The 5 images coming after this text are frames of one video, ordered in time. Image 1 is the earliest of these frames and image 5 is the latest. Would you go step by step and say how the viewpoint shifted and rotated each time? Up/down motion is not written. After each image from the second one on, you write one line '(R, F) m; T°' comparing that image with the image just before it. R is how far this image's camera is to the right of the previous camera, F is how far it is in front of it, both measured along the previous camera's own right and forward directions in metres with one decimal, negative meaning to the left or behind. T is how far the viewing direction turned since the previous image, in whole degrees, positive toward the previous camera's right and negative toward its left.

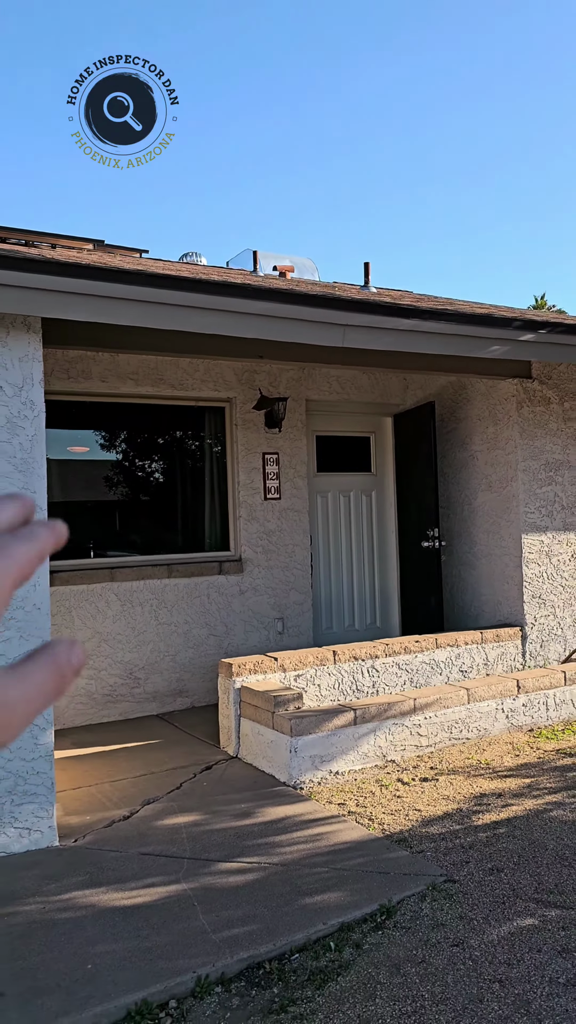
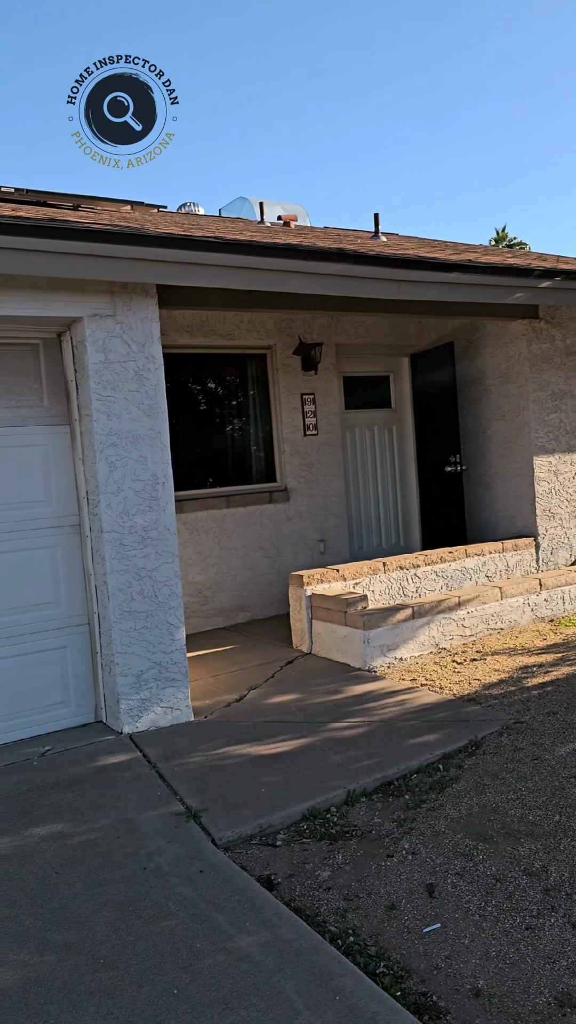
(-0.7, -0.8) m; +2°
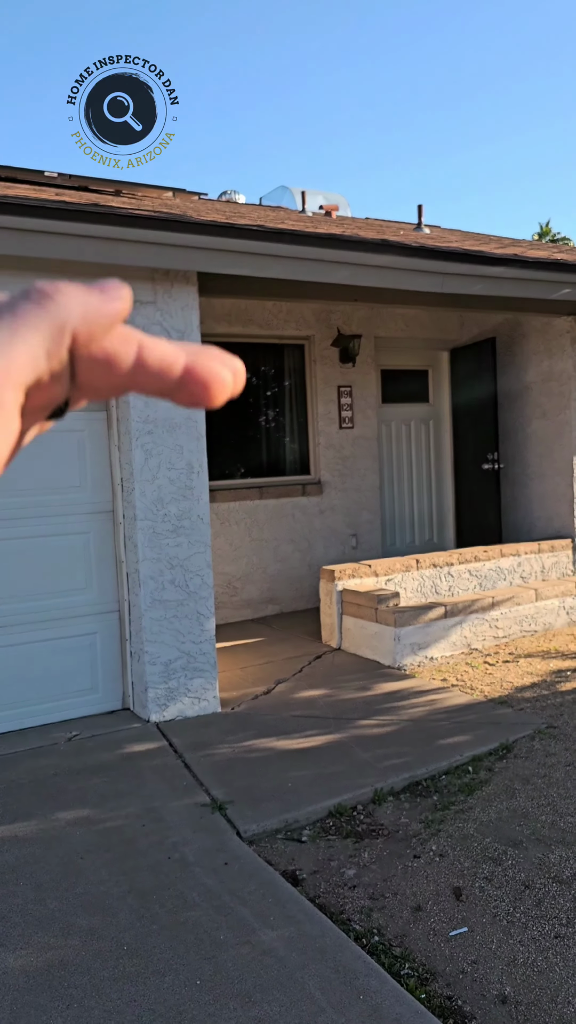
(0.0, +0.1) m; -2°
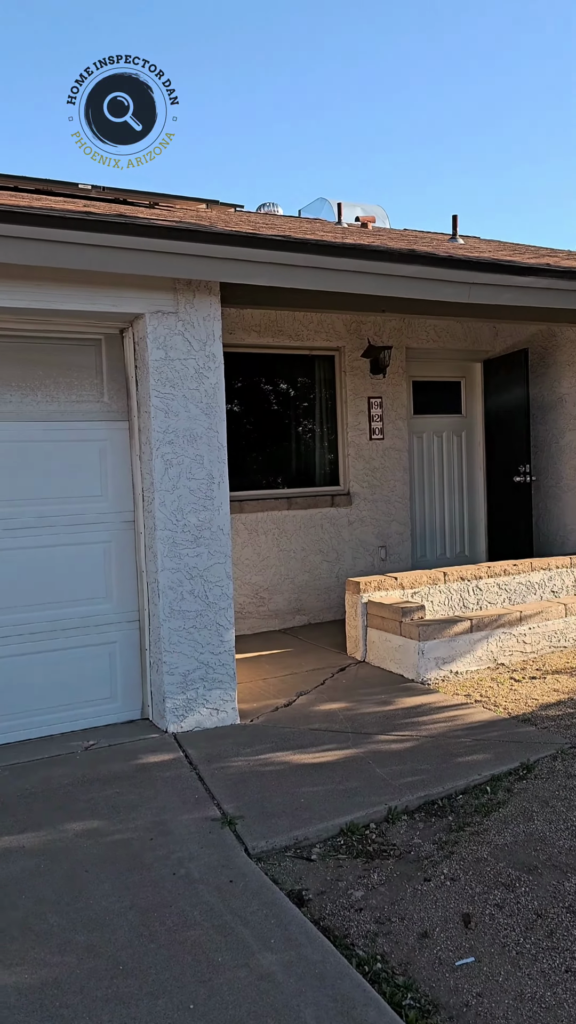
(+0.1, 0.0) m; -3°
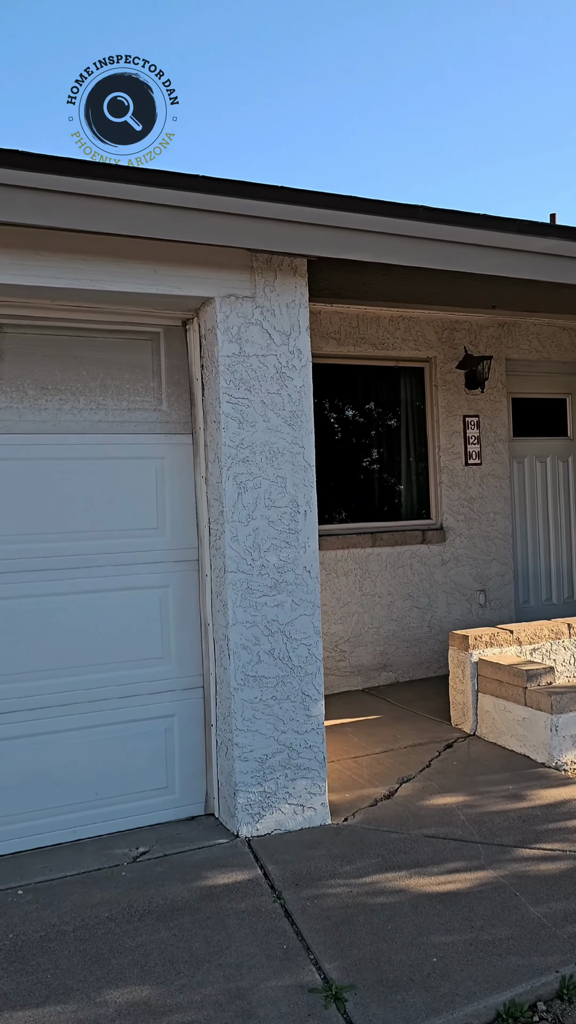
(-0.2, +1.0) m; -3°
